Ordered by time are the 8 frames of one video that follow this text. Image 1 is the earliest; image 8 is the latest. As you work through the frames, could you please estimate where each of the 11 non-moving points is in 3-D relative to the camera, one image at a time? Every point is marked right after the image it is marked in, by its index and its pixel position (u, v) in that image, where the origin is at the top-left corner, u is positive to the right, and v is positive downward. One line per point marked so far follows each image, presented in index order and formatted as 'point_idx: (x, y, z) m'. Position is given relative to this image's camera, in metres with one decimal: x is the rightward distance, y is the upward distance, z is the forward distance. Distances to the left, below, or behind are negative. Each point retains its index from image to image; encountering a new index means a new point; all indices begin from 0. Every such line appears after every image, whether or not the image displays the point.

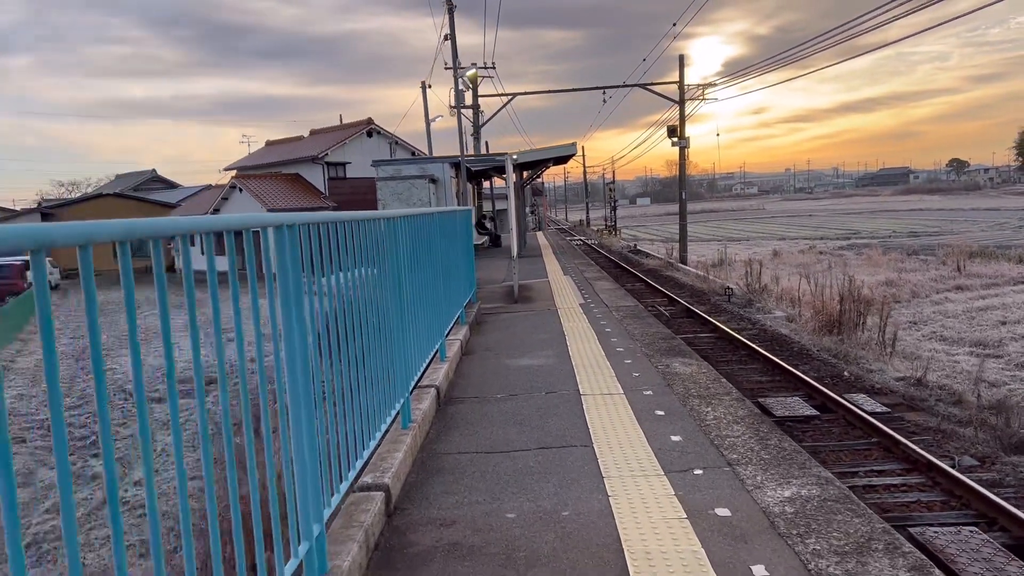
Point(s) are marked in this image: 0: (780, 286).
0: (+5.2, 0.0, +15.9) m
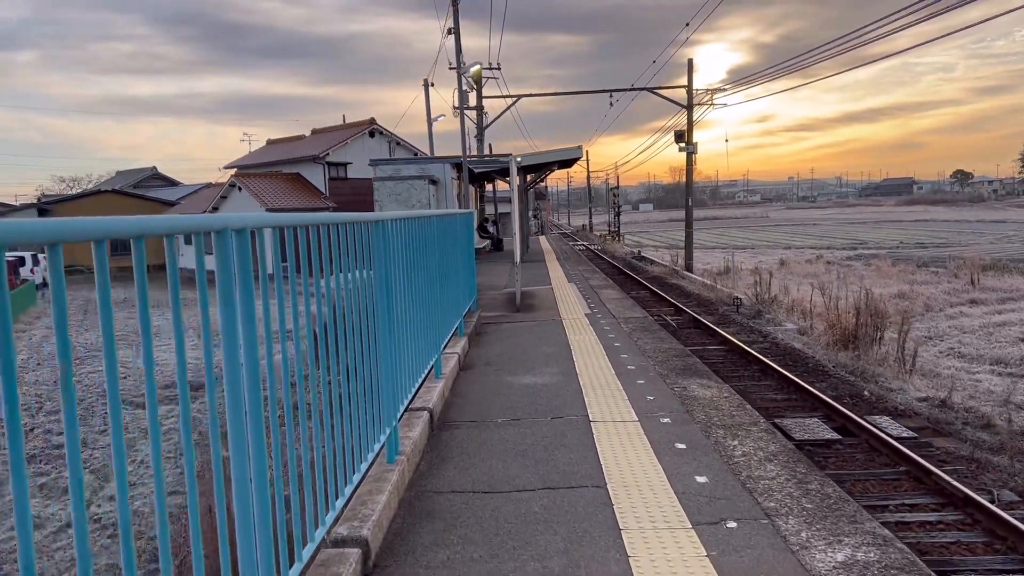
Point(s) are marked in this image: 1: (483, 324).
0: (+5.2, -0.2, +15.5) m
1: (-0.3, -0.4, +7.9) m
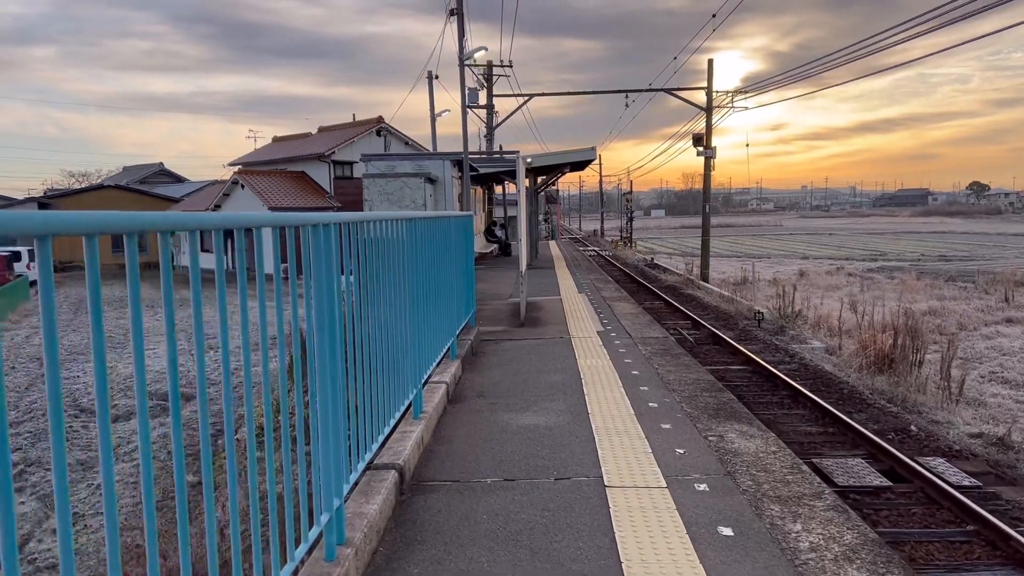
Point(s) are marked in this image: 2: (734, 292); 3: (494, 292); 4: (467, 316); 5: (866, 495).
0: (+5.3, -0.4, +14.5) m
1: (-0.3, -0.5, +7.0) m
2: (+4.8, -0.1, +17.9) m
3: (-0.3, -0.1, +11.8) m
4: (-0.4, -0.2, +6.9) m
5: (+2.4, -1.4, +5.6) m
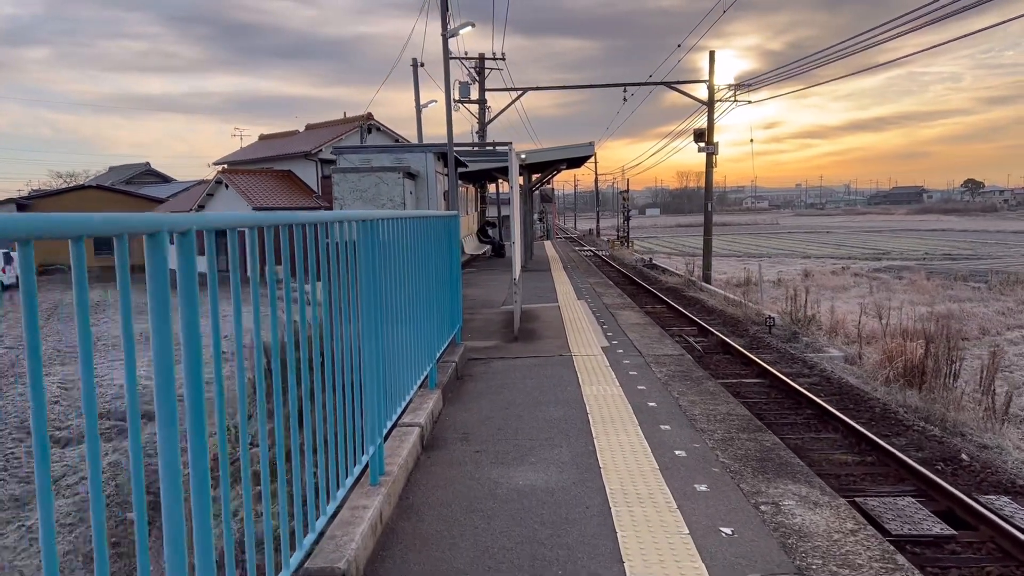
0: (+5.2, -0.5, +13.6) m
1: (-0.3, -0.5, +6.1) m
2: (+4.7, -0.2, +17.0) m
3: (-0.3, -0.1, +10.9) m
4: (-0.4, -0.3, +6.0) m
5: (+2.3, -1.5, +4.7) m
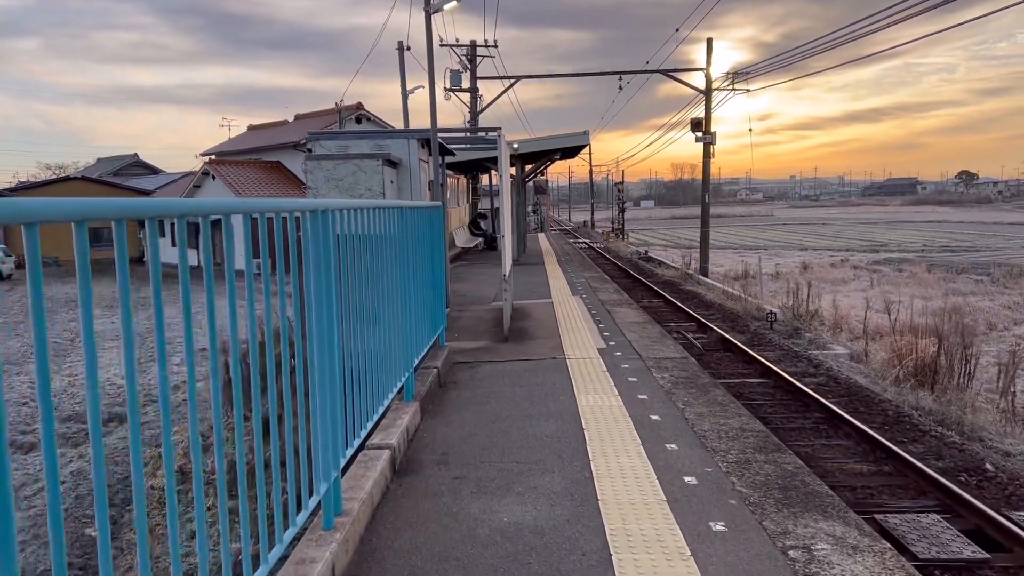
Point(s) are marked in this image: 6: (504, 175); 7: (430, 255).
0: (+5.1, -0.4, +13.2) m
1: (-0.4, -0.5, +5.6) m
2: (+4.5, 0.0, +16.5) m
3: (-0.5, -0.1, +10.4) m
4: (-0.5, -0.3, +5.5) m
5: (+2.3, -1.4, +4.2) m
6: (-0.1, +1.4, +10.5) m
7: (-0.6, +0.2, +5.6) m
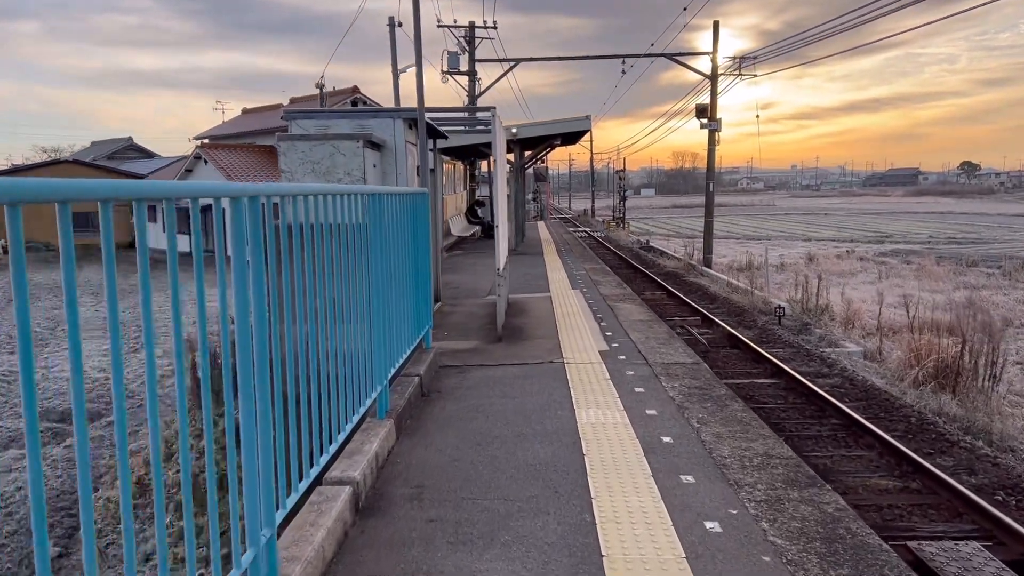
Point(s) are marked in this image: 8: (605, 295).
0: (+5.0, -0.3, +12.7) m
1: (-0.5, -0.5, +5.1) m
2: (+4.5, +0.1, +16.0) m
3: (-0.5, 0.0, +9.9) m
4: (-0.6, -0.3, +5.0) m
5: (+2.2, -1.5, +3.7) m
6: (-0.1, +1.5, +9.9) m
7: (-0.6, +0.2, +5.1) m
8: (+1.1, -0.1, +9.3) m
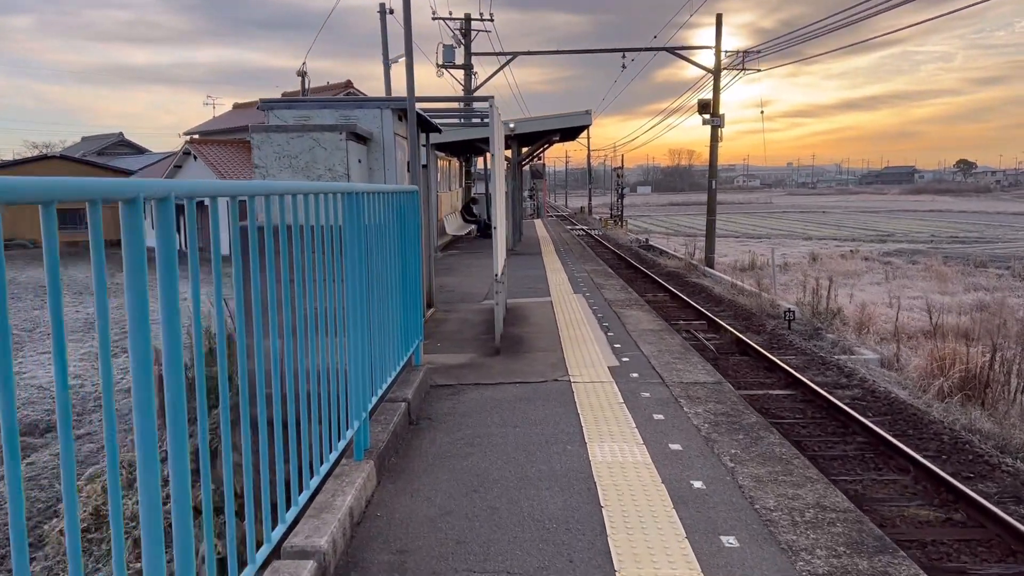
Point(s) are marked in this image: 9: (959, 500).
0: (+5.0, -0.3, +12.1) m
1: (-0.5, -0.6, +4.6) m
2: (+4.4, +0.1, +15.5) m
3: (-0.5, 0.0, +9.3) m
4: (-0.6, -0.3, +4.5) m
5: (+2.2, -1.5, +3.2) m
6: (-0.2, +1.5, +9.4) m
7: (-0.6, +0.2, +4.5) m
8: (+1.0, -0.1, +8.8) m
9: (+2.7, -1.3, +5.0) m
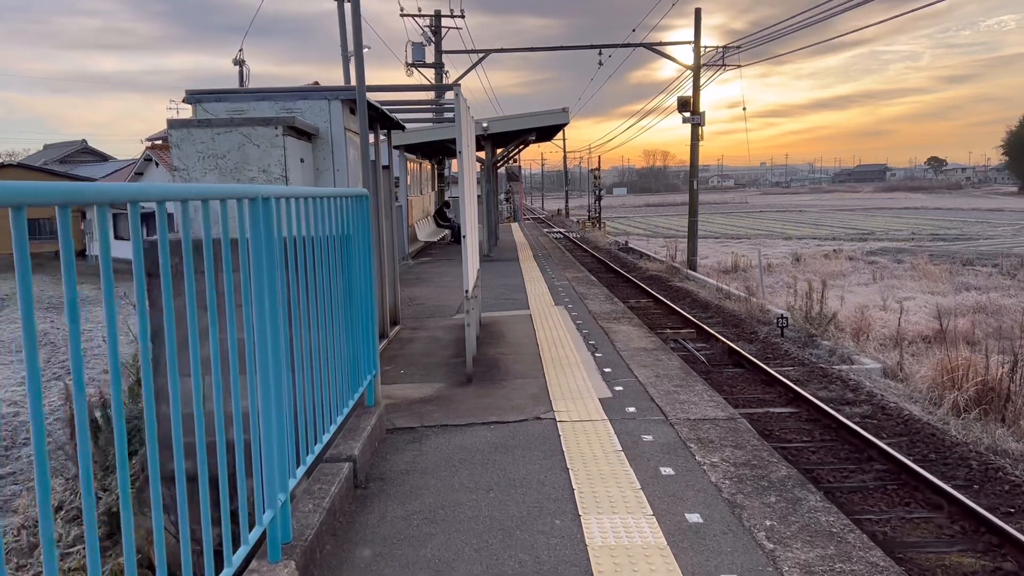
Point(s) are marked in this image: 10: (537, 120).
0: (+4.7, -0.4, +11.5) m
1: (-0.6, -0.7, +3.8) m
2: (+4.0, 0.0, +14.8) m
3: (-0.8, -0.1, +8.6) m
4: (-0.7, -0.4, +3.7) m
5: (+2.2, -1.6, +2.5) m
6: (-0.4, +1.4, +8.6) m
7: (-0.8, +0.1, +3.8) m
8: (+0.8, -0.2, +8.1) m
9: (+2.5, -1.3, +4.3) m
10: (+0.6, +3.5, +17.6) m
